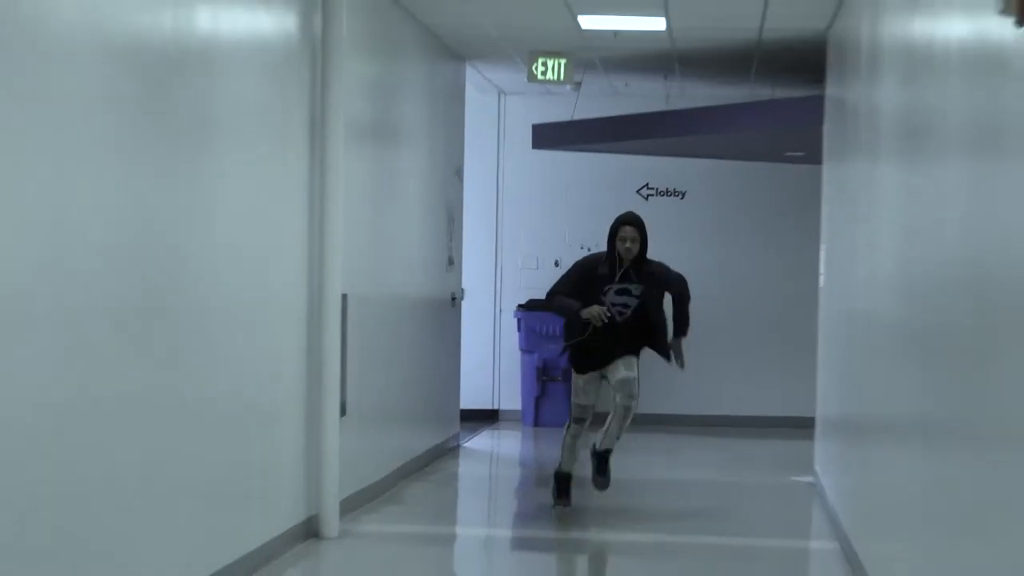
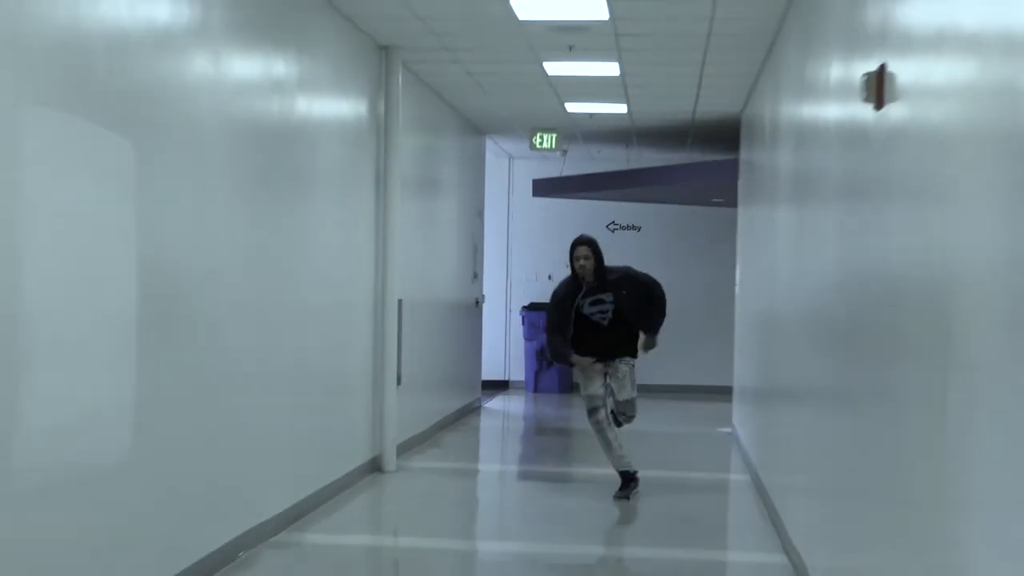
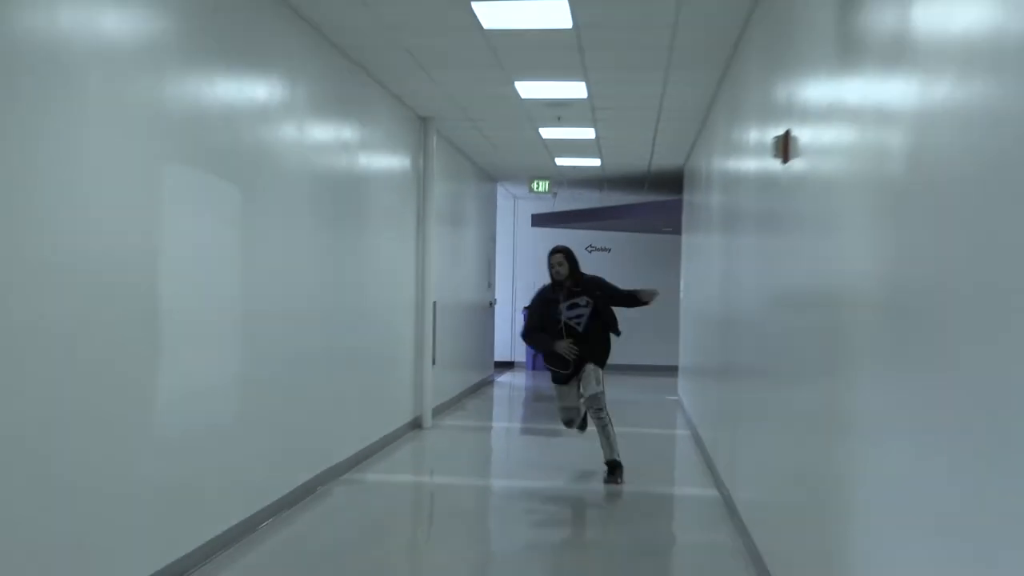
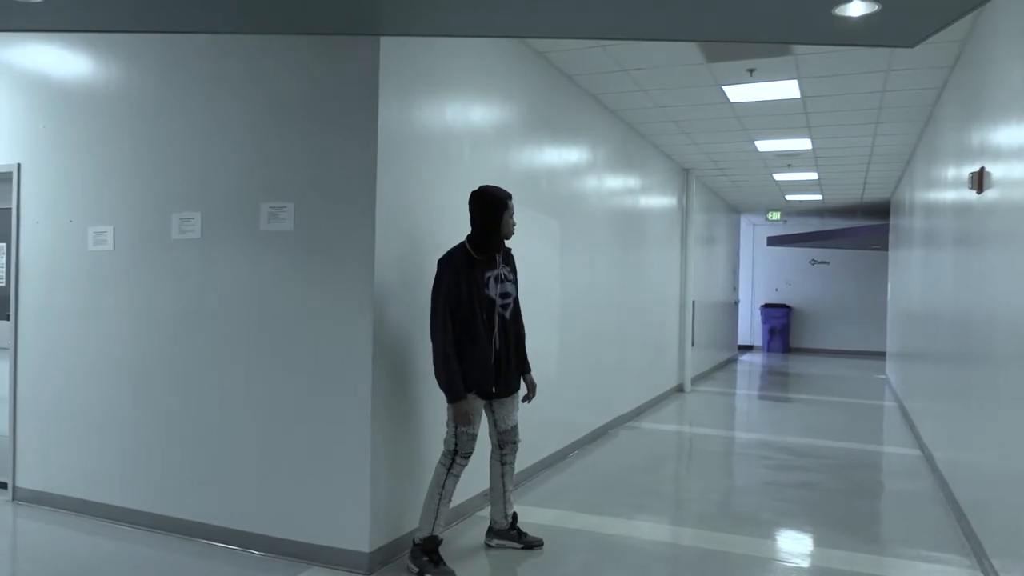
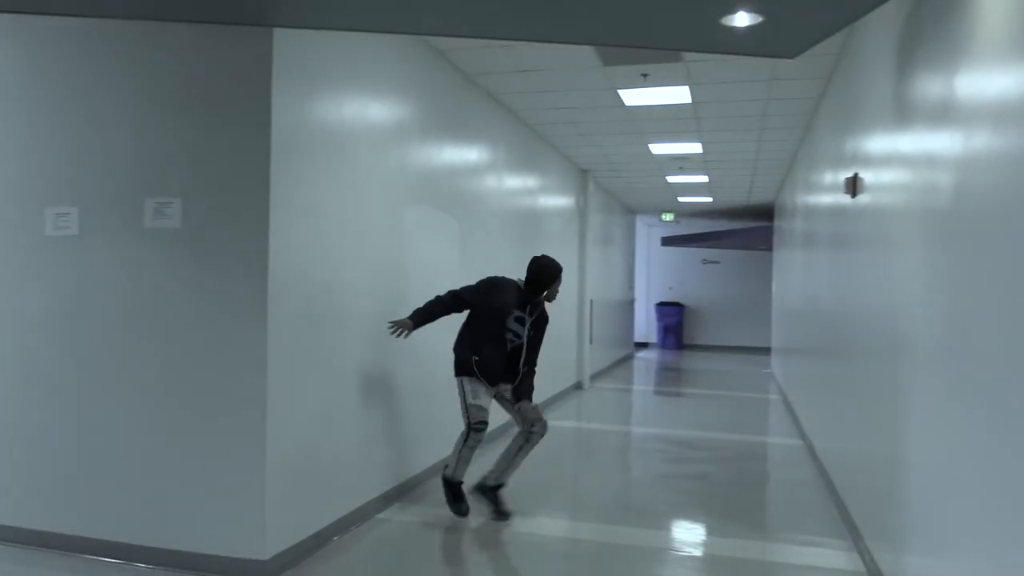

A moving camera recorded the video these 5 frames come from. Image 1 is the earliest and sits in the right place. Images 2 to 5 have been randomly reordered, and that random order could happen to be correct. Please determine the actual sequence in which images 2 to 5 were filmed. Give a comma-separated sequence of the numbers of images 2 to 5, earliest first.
2, 3, 5, 4
